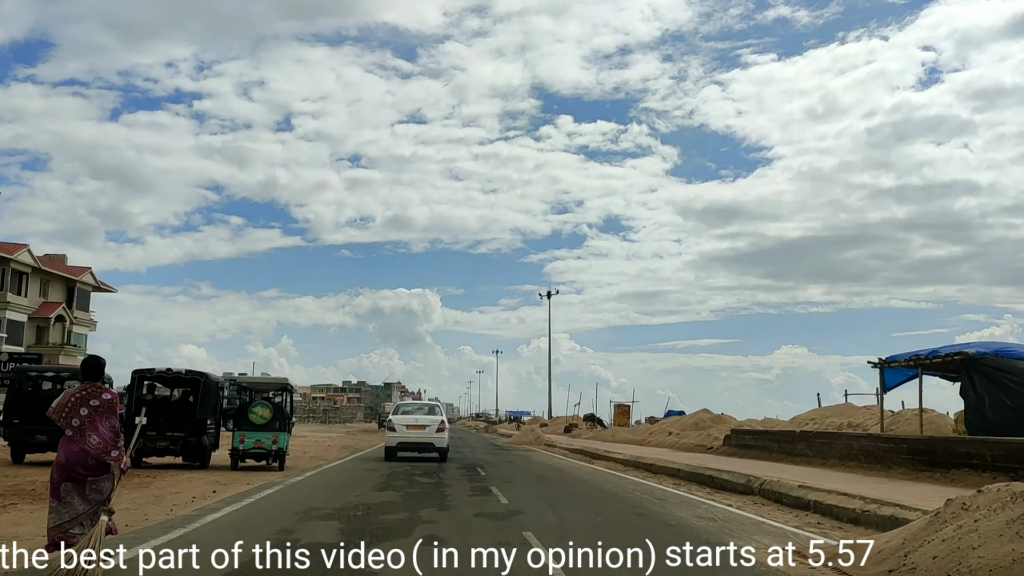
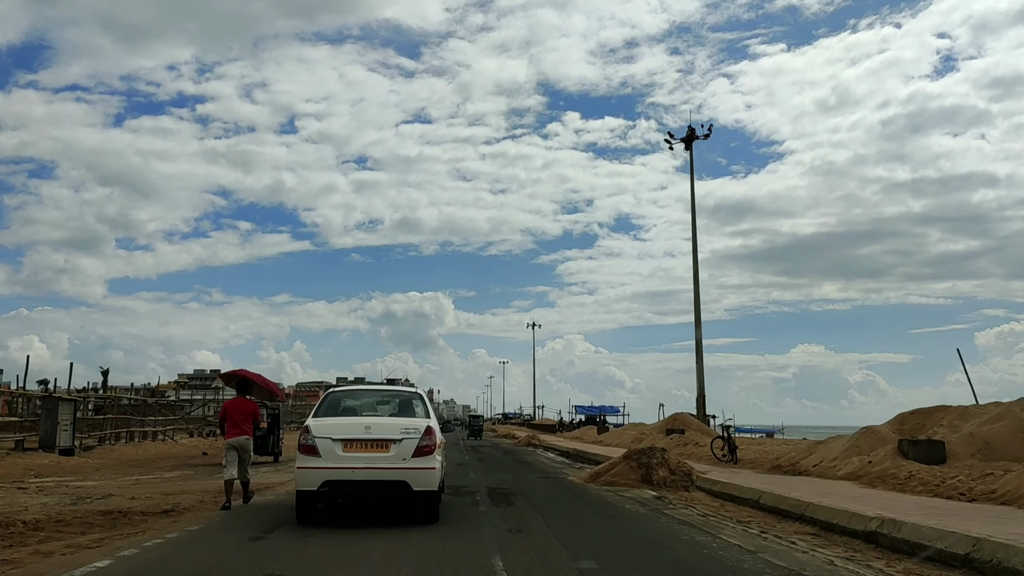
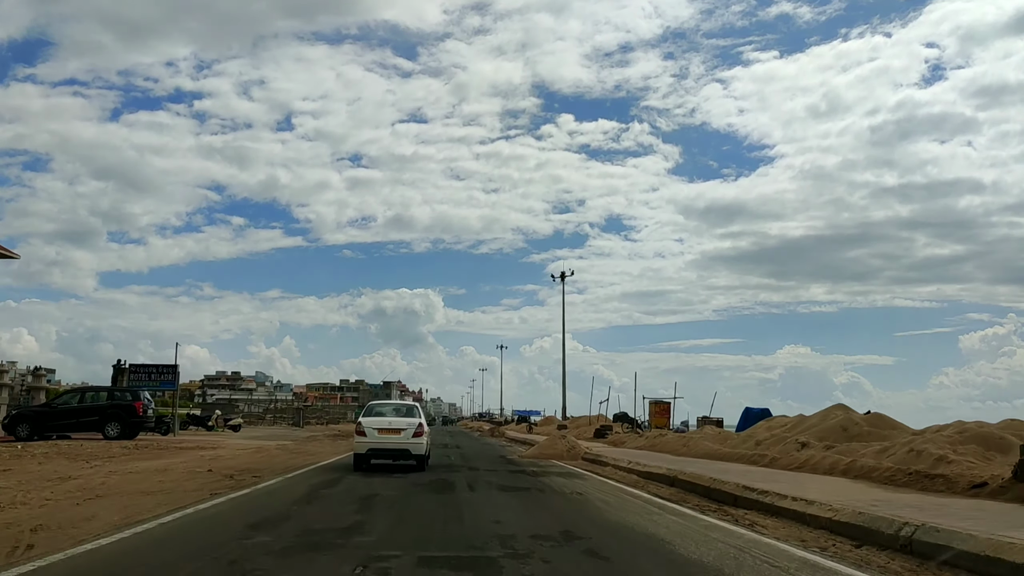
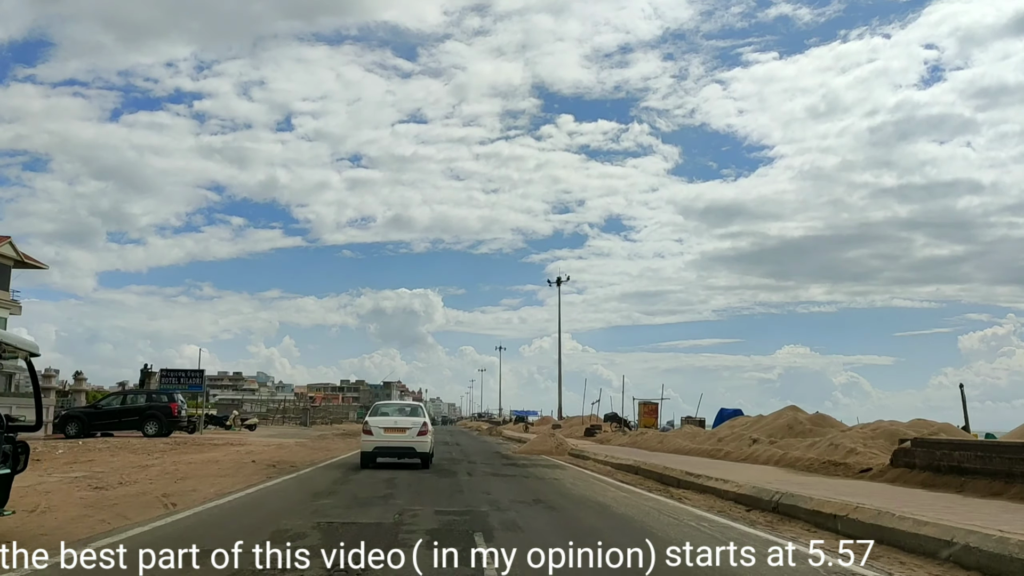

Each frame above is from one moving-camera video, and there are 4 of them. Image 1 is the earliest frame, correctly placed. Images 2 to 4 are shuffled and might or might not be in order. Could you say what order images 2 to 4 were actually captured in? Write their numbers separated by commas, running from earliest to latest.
4, 3, 2
